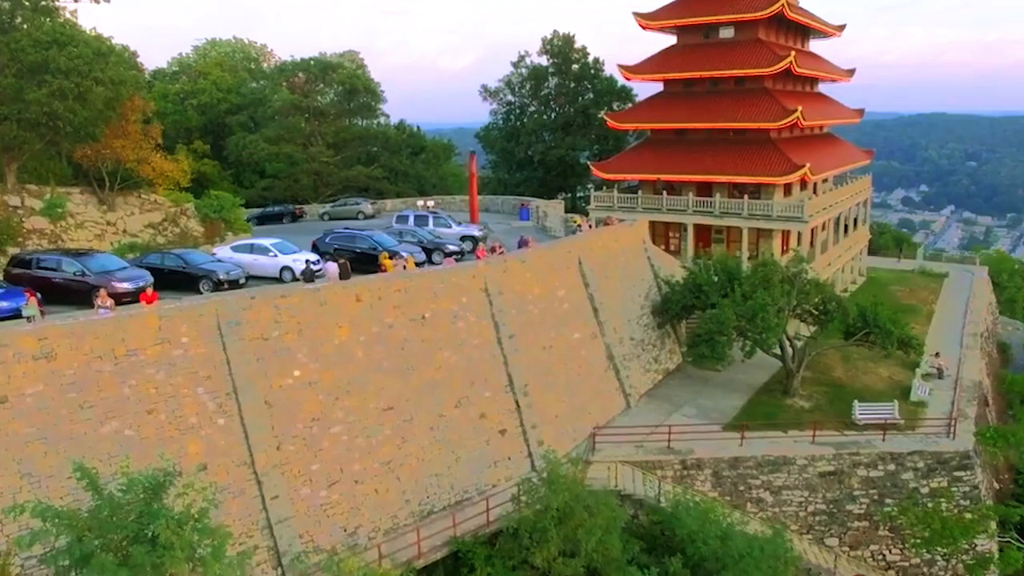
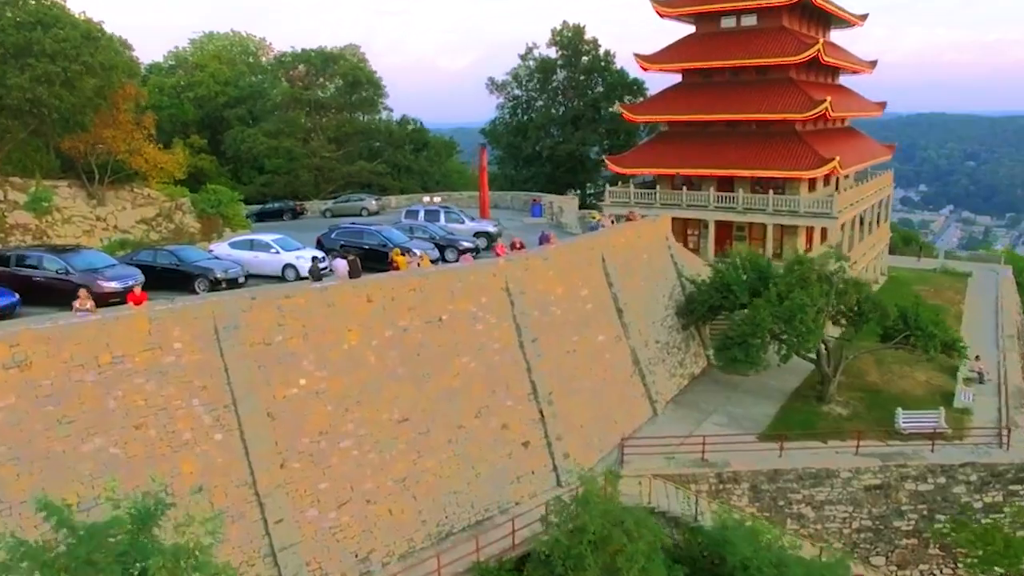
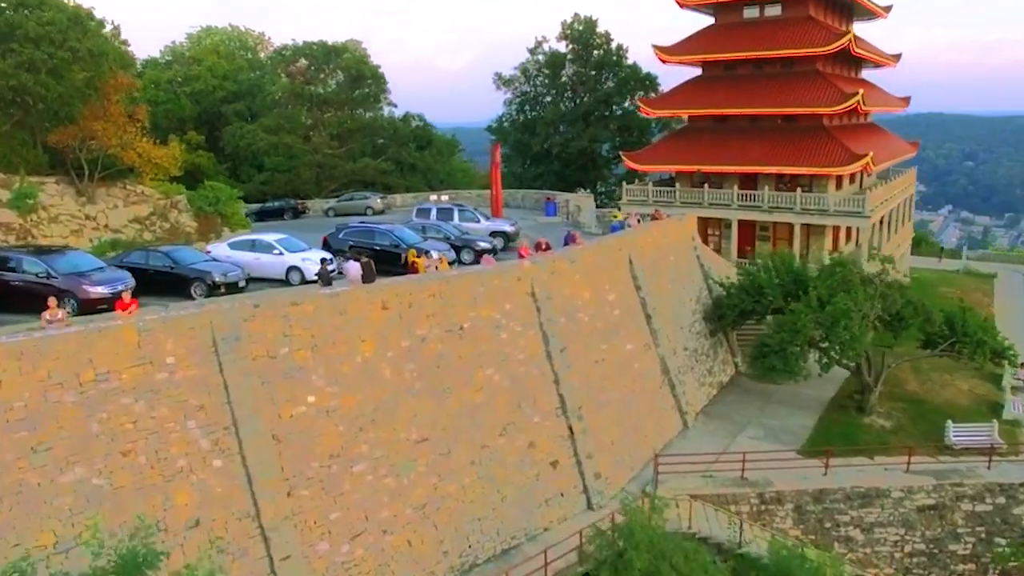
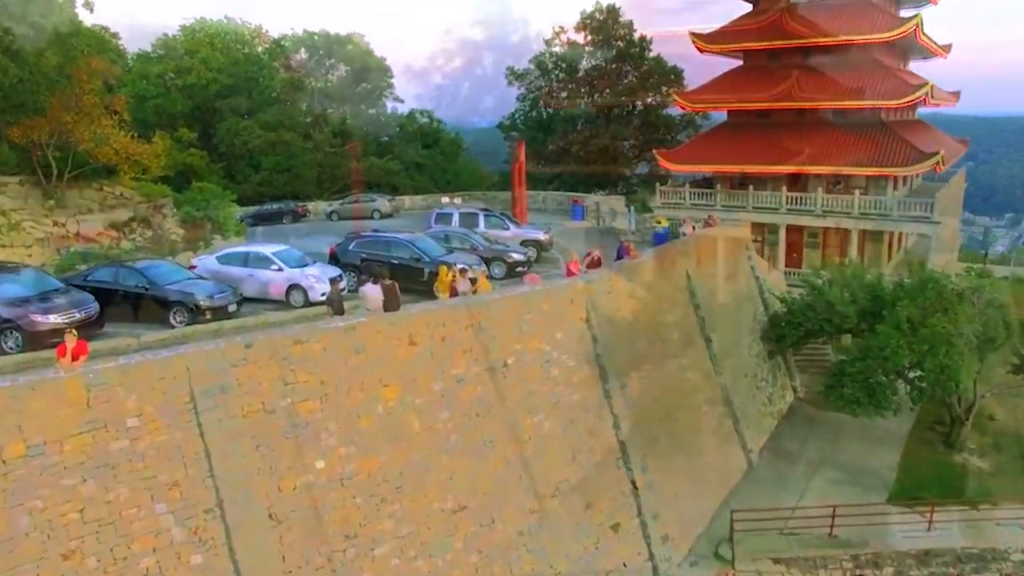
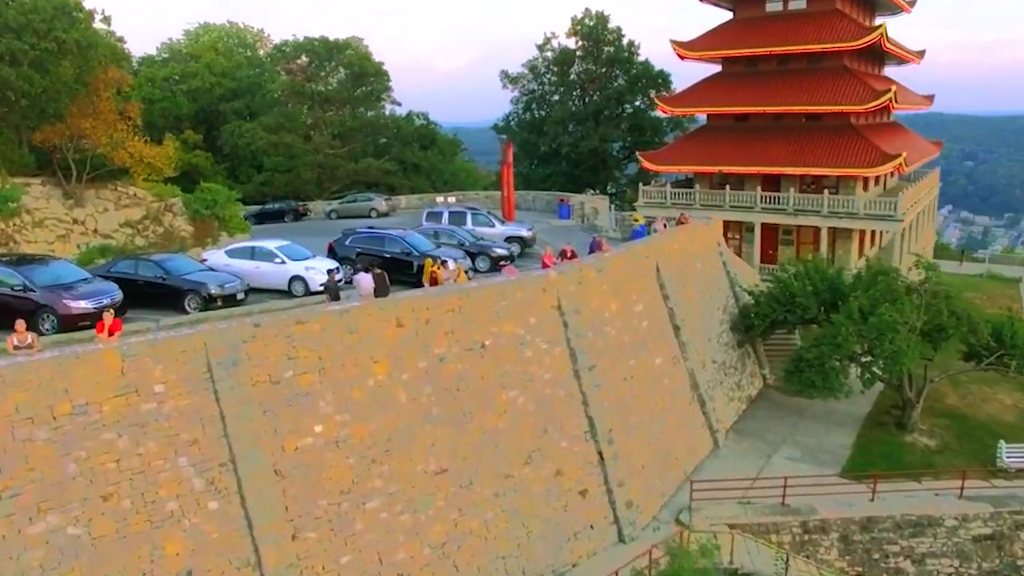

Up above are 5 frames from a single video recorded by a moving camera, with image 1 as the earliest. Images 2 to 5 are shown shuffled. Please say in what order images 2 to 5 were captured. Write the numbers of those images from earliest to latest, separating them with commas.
2, 3, 5, 4
